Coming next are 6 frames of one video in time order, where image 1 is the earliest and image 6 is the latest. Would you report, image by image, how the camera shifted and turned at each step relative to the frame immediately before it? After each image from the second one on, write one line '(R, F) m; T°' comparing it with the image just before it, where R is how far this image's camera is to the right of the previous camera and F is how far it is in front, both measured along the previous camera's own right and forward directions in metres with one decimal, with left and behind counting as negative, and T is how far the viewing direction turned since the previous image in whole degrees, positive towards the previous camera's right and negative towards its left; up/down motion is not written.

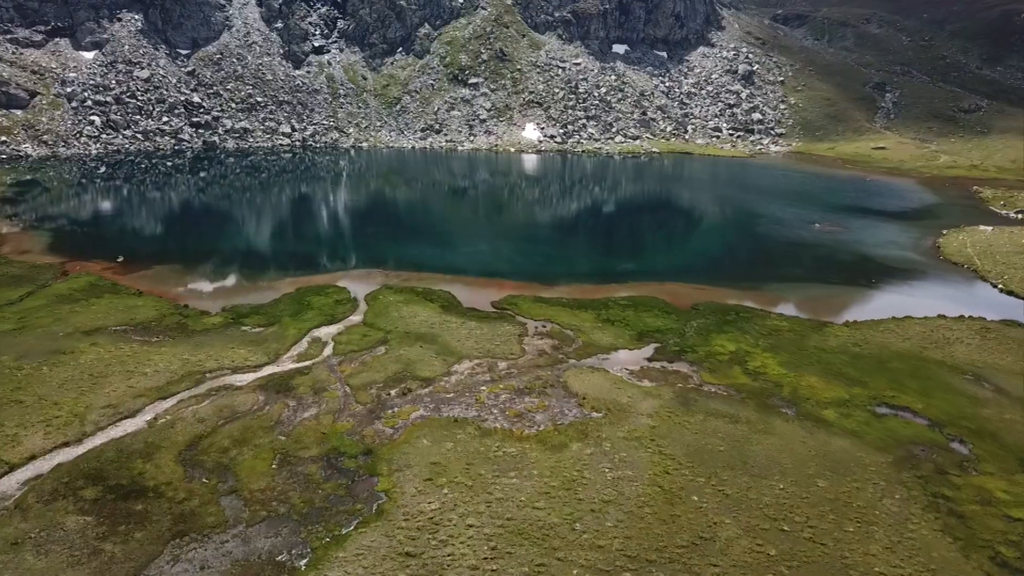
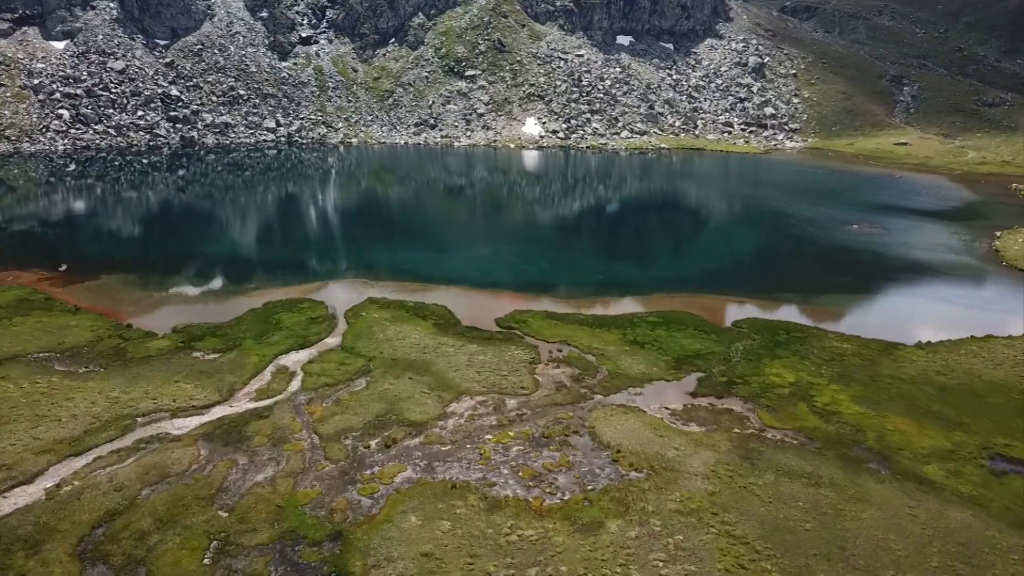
(-0.7, +8.6) m; 0°
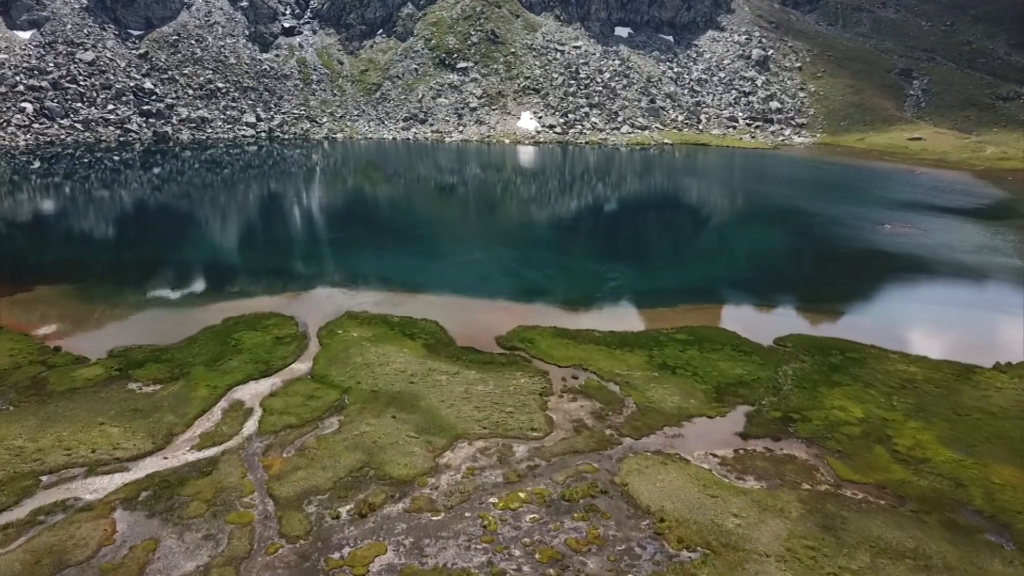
(-0.6, +7.1) m; +1°
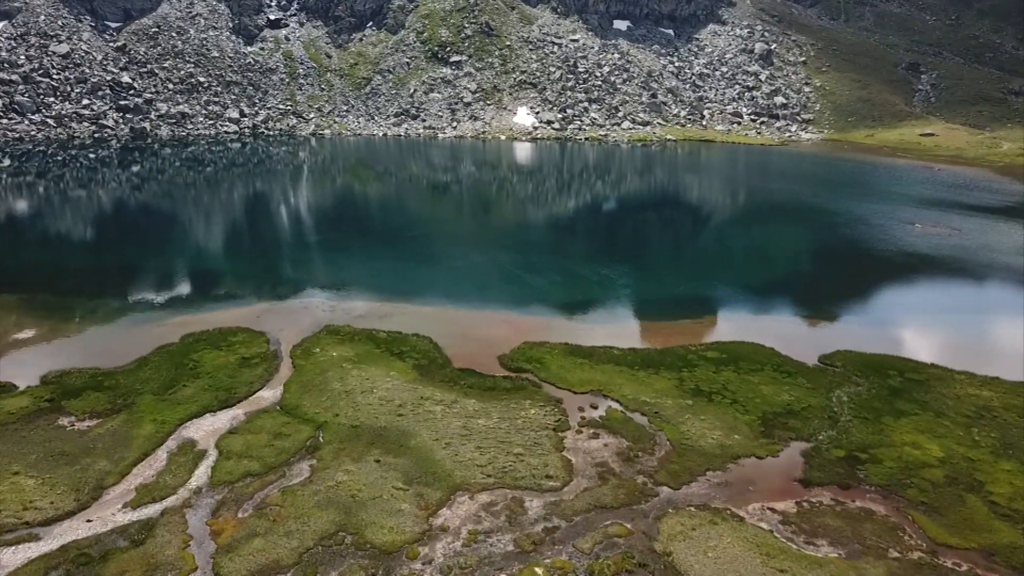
(-0.5, +5.4) m; 0°
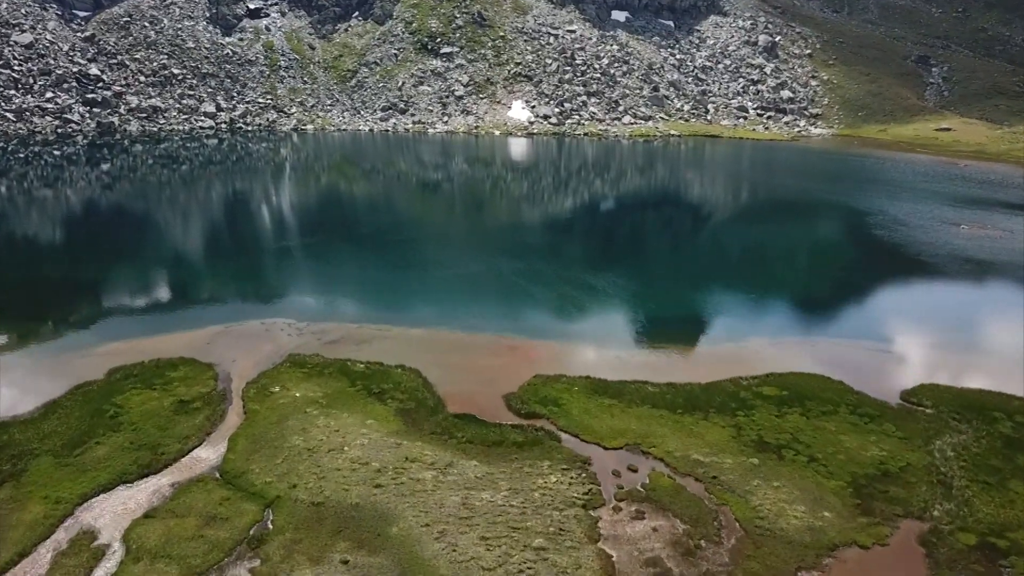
(-0.6, +6.9) m; +1°
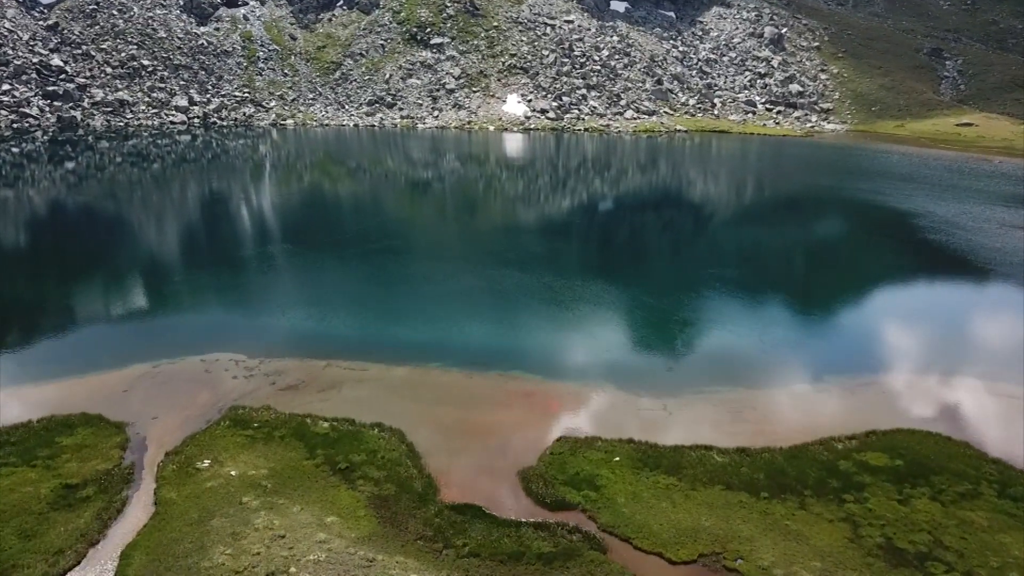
(-0.7, +7.4) m; +1°
